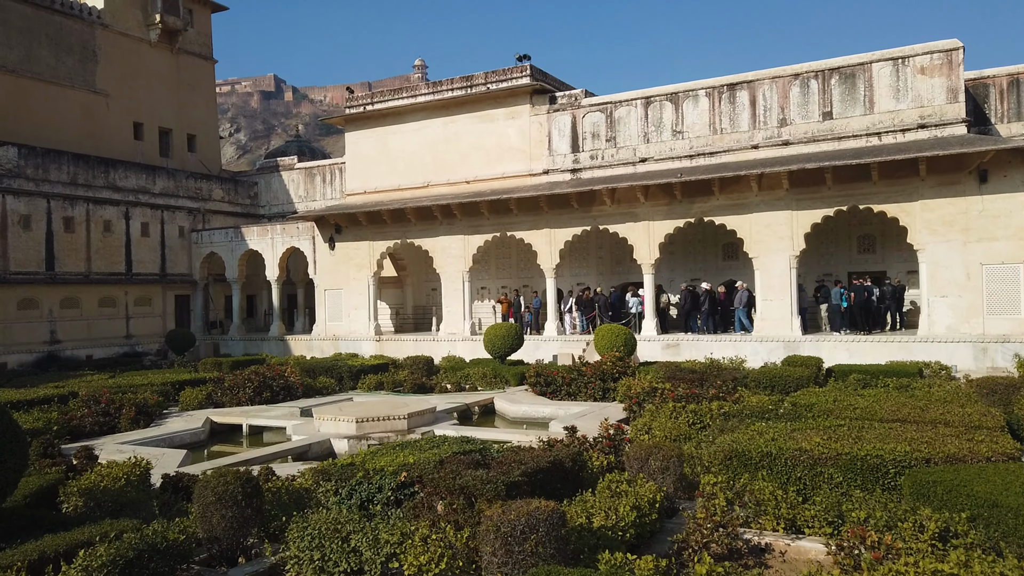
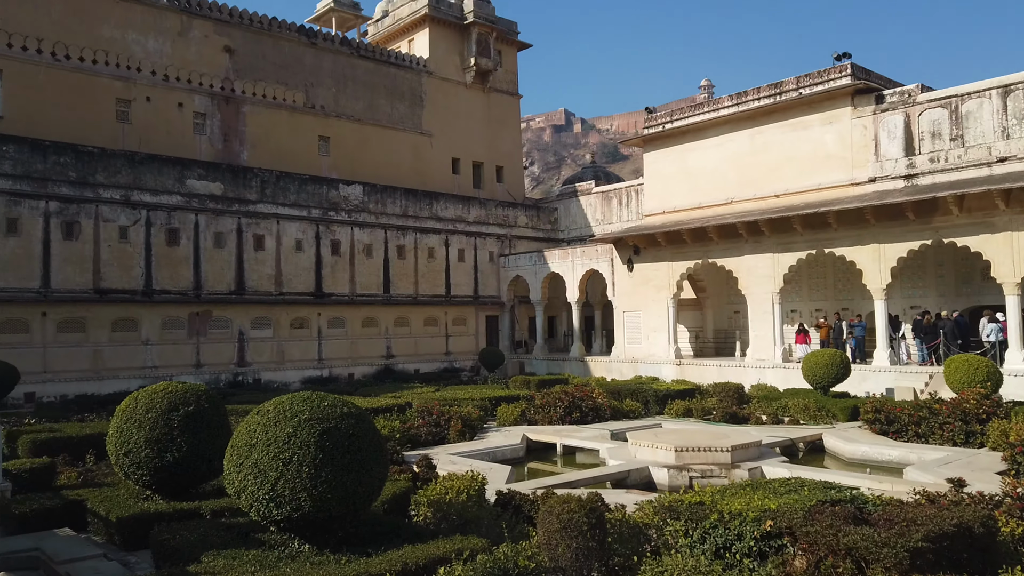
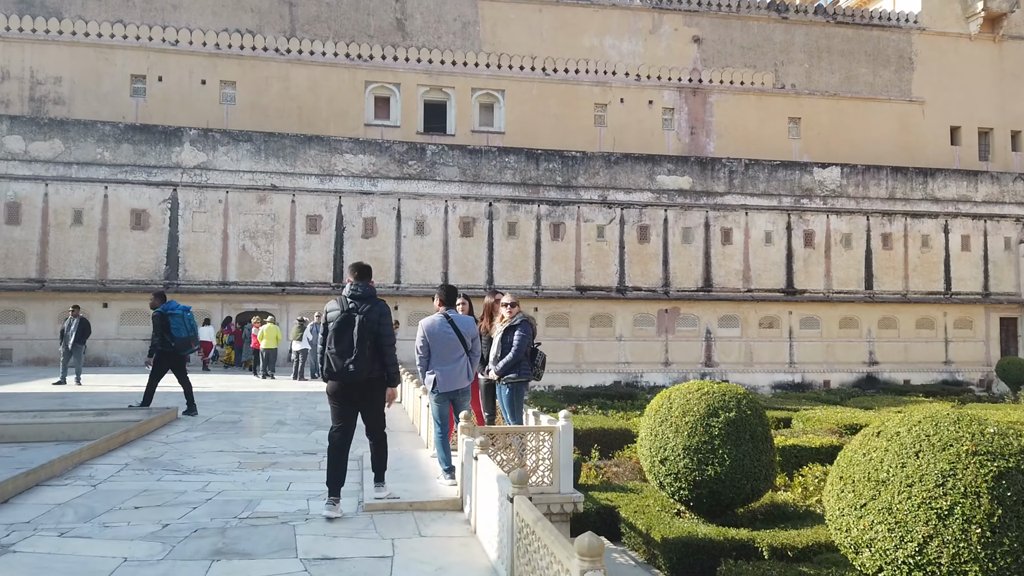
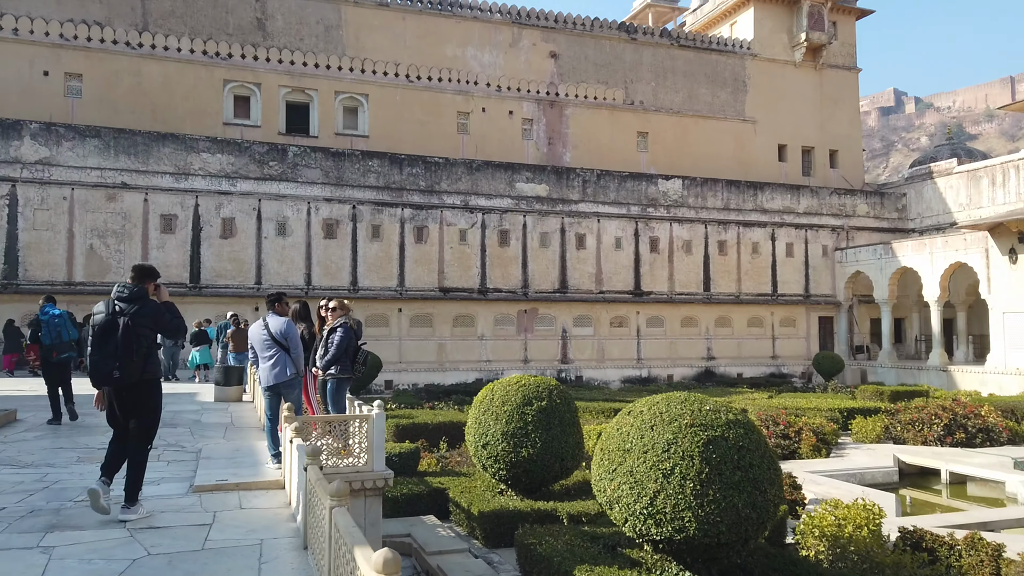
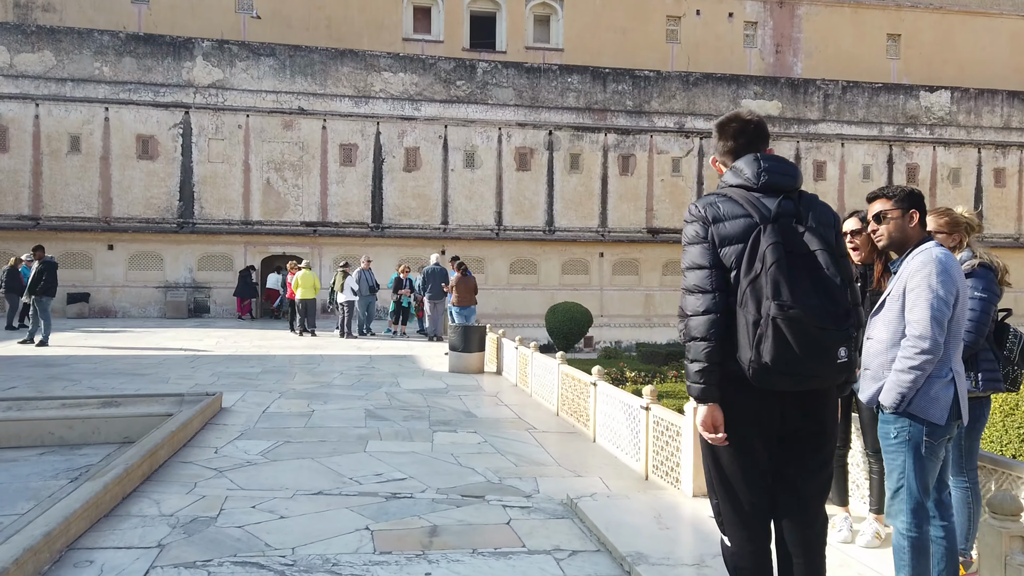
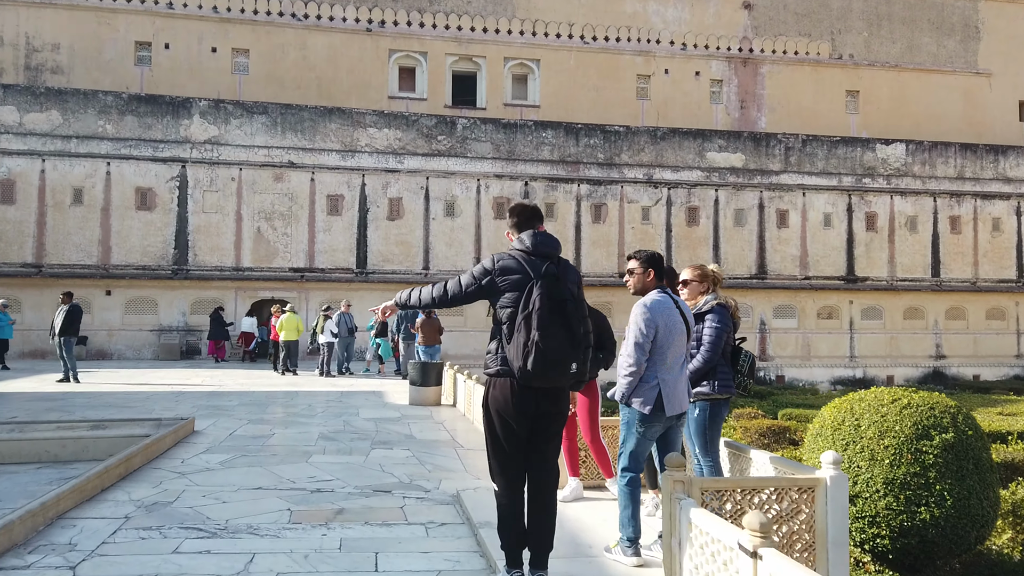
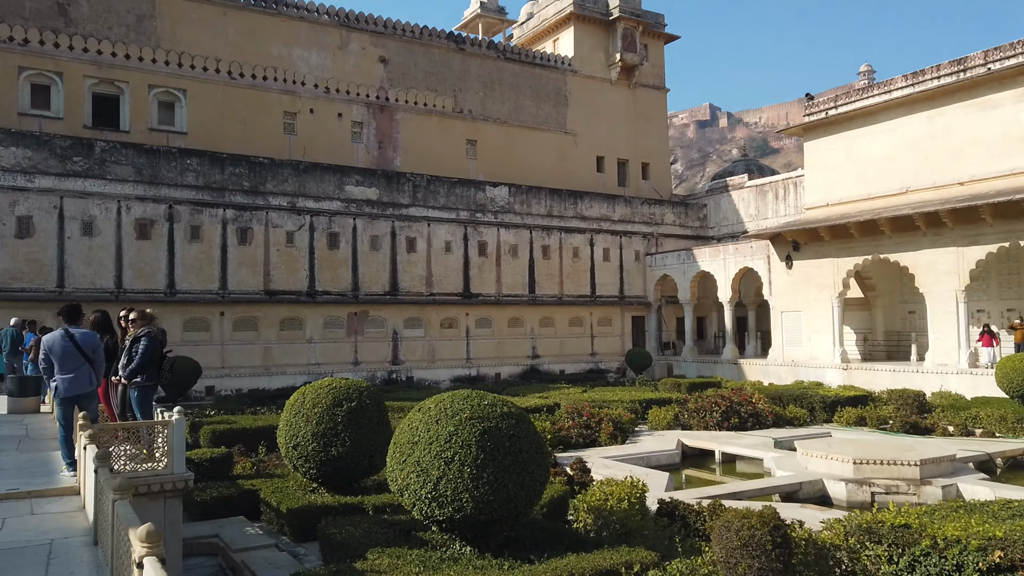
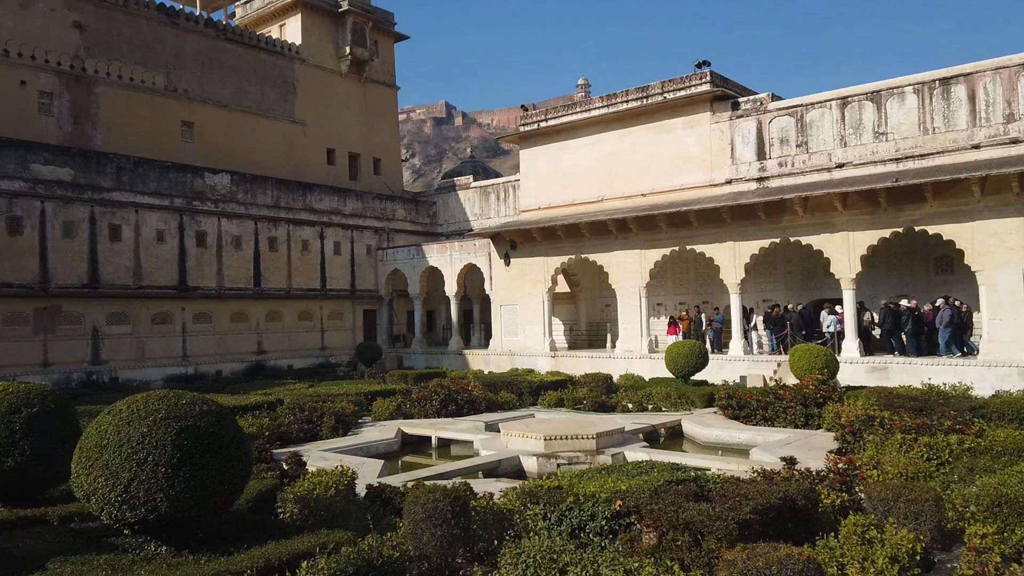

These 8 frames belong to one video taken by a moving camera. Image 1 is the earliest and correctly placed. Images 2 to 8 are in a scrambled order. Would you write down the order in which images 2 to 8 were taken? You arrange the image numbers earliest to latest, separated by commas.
8, 2, 7, 4, 3, 6, 5
